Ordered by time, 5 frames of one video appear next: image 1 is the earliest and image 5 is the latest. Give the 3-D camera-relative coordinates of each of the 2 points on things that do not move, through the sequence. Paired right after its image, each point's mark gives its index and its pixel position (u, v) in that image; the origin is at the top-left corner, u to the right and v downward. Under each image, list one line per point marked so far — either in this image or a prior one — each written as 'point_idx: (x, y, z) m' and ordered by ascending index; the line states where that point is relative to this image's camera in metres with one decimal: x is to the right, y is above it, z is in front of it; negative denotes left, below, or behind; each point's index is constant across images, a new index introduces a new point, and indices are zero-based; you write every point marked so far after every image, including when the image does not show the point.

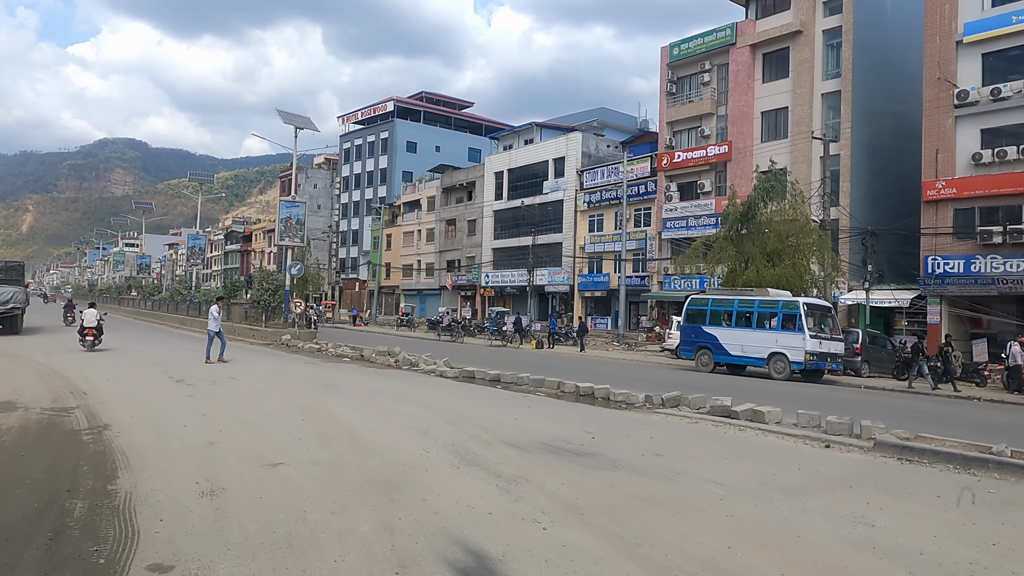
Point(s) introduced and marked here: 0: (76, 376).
0: (-8.4, -1.7, +14.3) m
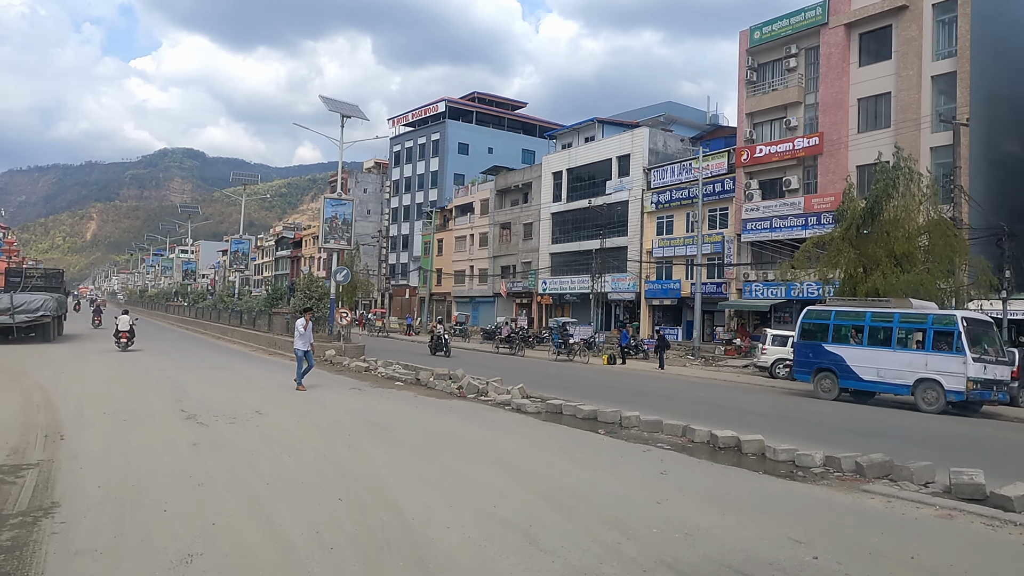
0: (-6.9, -1.9, +11.5) m
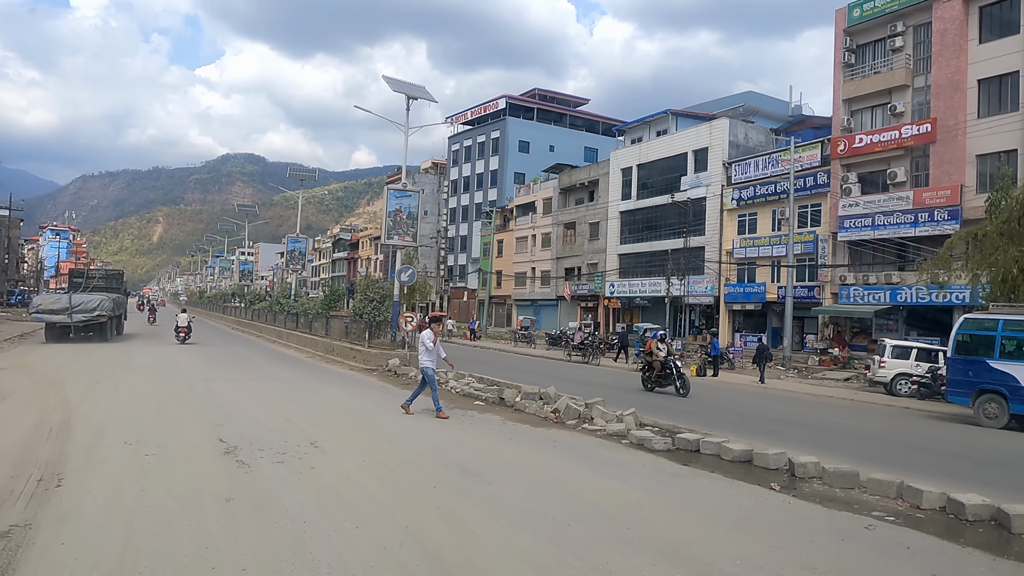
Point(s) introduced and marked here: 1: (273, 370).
0: (-5.4, -1.8, +9.3) m
1: (-5.9, -2.0, +18.7) m
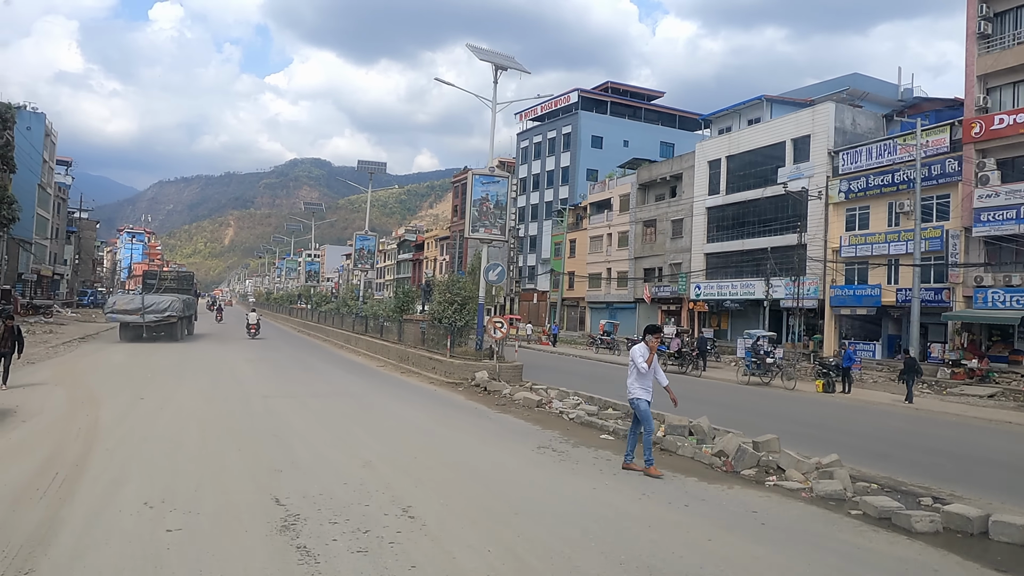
0: (-3.9, -1.8, +6.8) m
1: (-3.6, -2.0, +16.2) m
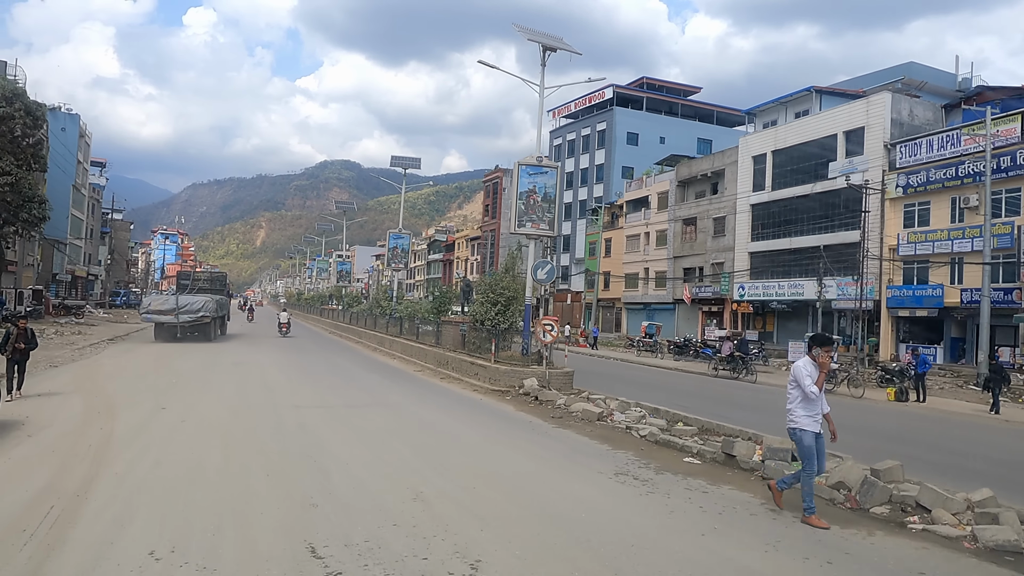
0: (-3.2, -1.8, +5.6) m
1: (-2.6, -2.0, +15.0) m
